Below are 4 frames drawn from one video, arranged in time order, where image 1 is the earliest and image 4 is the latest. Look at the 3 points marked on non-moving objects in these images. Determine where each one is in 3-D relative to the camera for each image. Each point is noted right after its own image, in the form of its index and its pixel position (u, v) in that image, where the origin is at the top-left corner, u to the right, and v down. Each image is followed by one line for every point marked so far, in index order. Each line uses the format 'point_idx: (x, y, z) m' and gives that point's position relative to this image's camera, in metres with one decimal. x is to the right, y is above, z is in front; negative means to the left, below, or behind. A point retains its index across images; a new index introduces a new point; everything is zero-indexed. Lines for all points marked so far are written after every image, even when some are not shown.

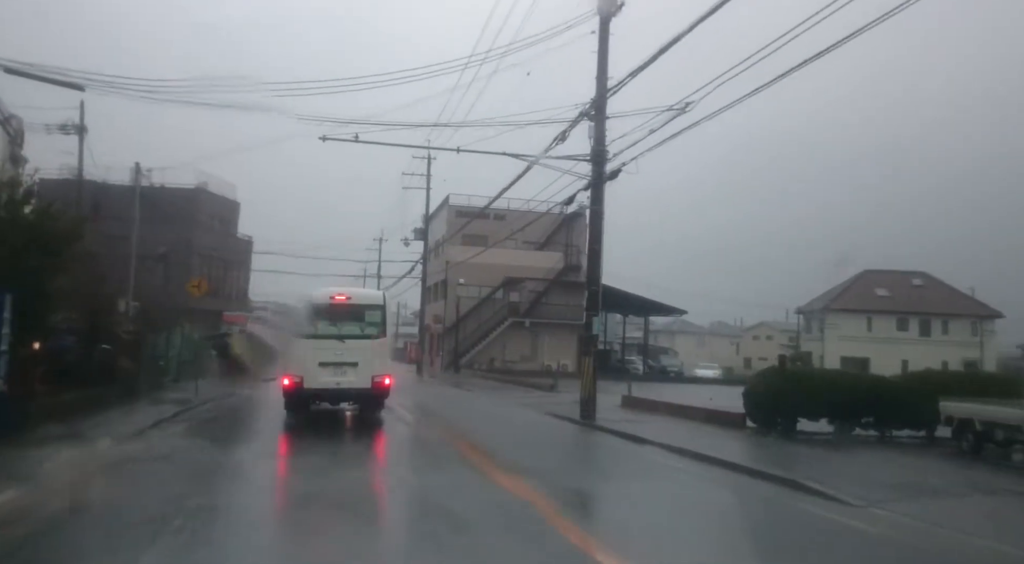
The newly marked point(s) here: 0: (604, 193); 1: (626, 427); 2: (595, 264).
0: (+1.8, +1.7, +15.8) m
1: (+2.3, -2.8, +16.0) m
2: (+1.6, +0.4, +15.7) m
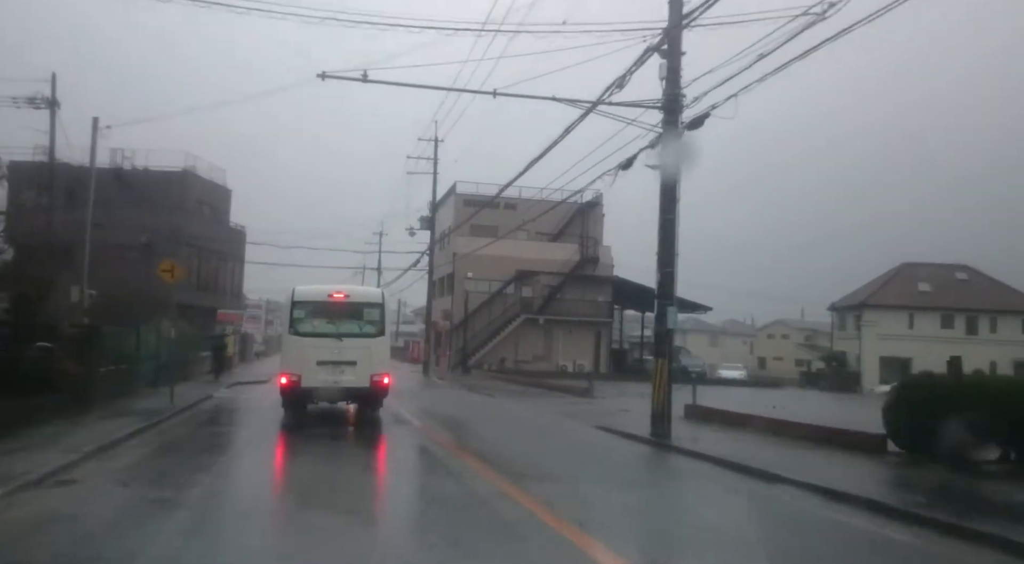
0: (+2.5, +2.0, +12.5) m
1: (+3.1, -2.5, +12.7) m
2: (+2.4, +0.7, +12.3) m
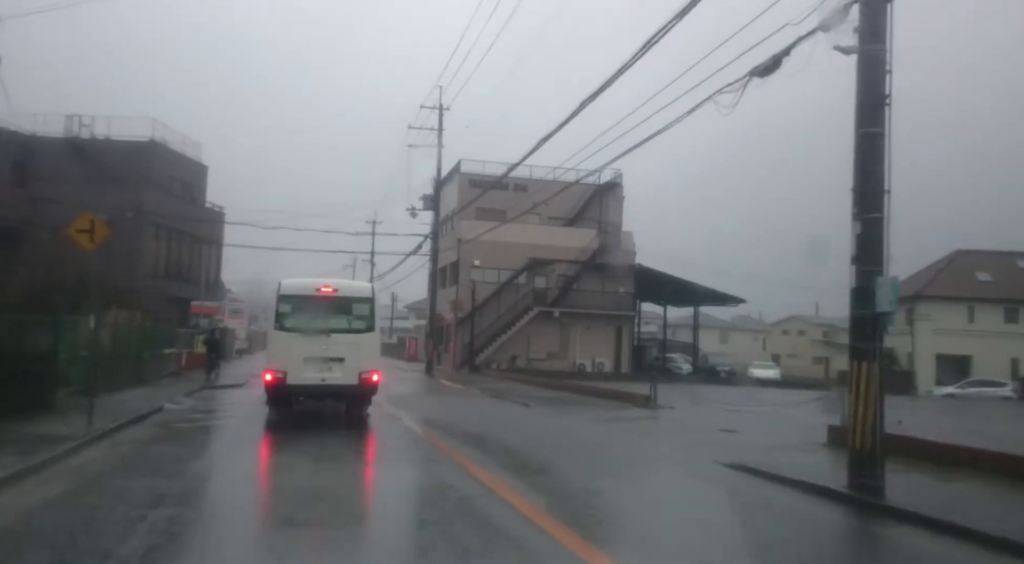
0: (+3.6, +2.4, +7.8) m
1: (+4.1, -2.1, +8.1) m
2: (+3.4, +1.0, +7.7) m
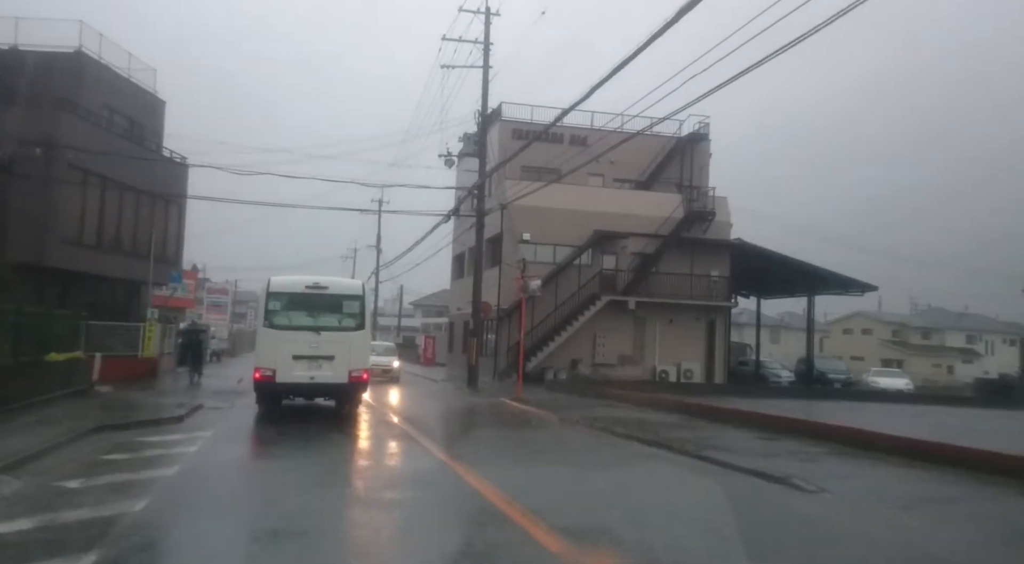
0: (+6.0, +3.1, -1.8) m
1: (+6.5, -1.4, -1.6) m
2: (+5.8, +1.7, -1.9) m
